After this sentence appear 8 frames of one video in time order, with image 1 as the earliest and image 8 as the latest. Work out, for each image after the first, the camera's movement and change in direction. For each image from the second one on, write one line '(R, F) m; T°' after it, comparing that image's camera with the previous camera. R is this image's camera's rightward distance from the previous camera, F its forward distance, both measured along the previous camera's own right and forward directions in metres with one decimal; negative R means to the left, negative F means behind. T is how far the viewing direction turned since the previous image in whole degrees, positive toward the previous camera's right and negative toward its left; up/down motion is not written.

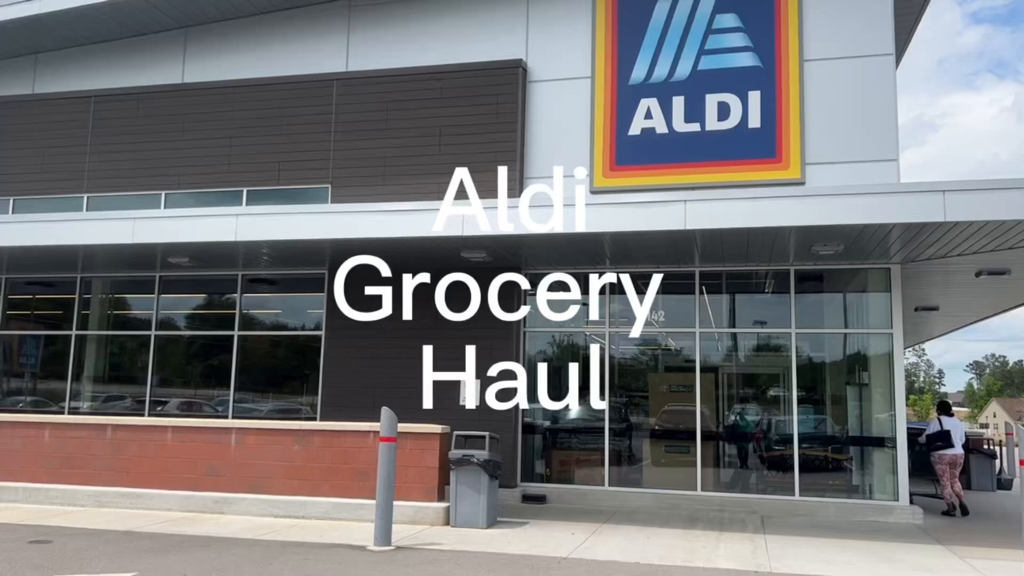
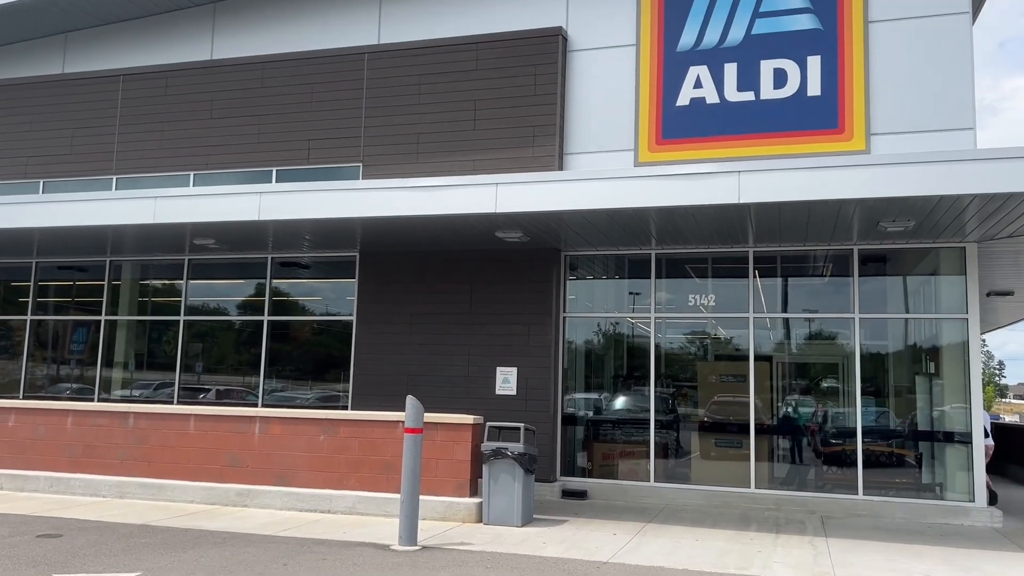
(+0.1, +0.7) m; -3°
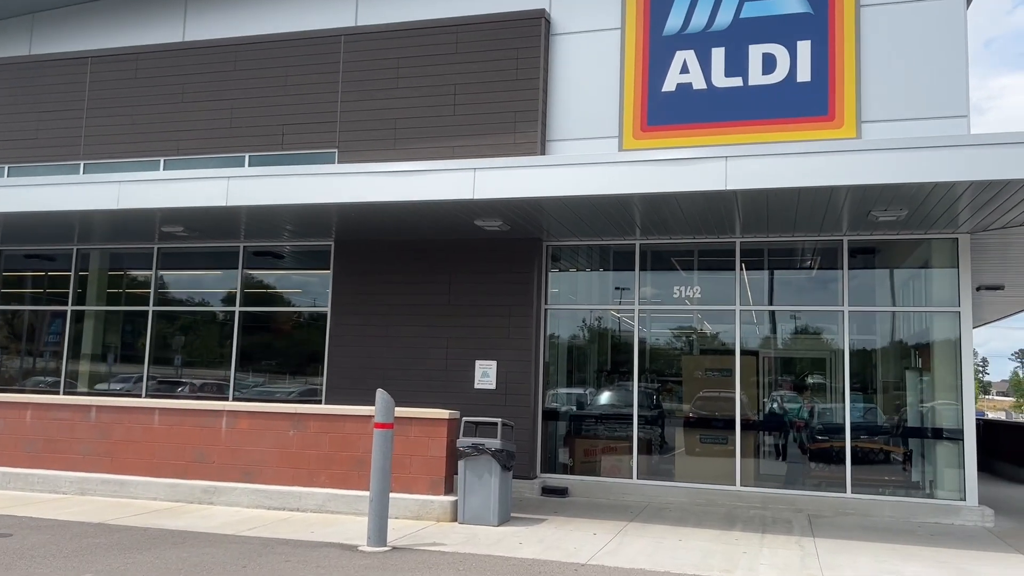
(+0.1, +0.4) m; +1°
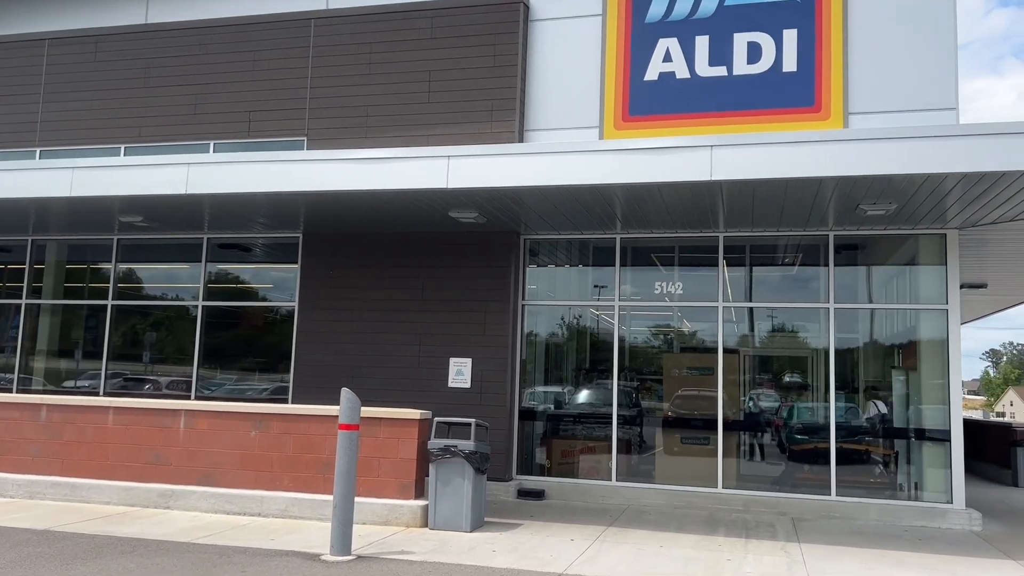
(0.0, +0.4) m; +1°
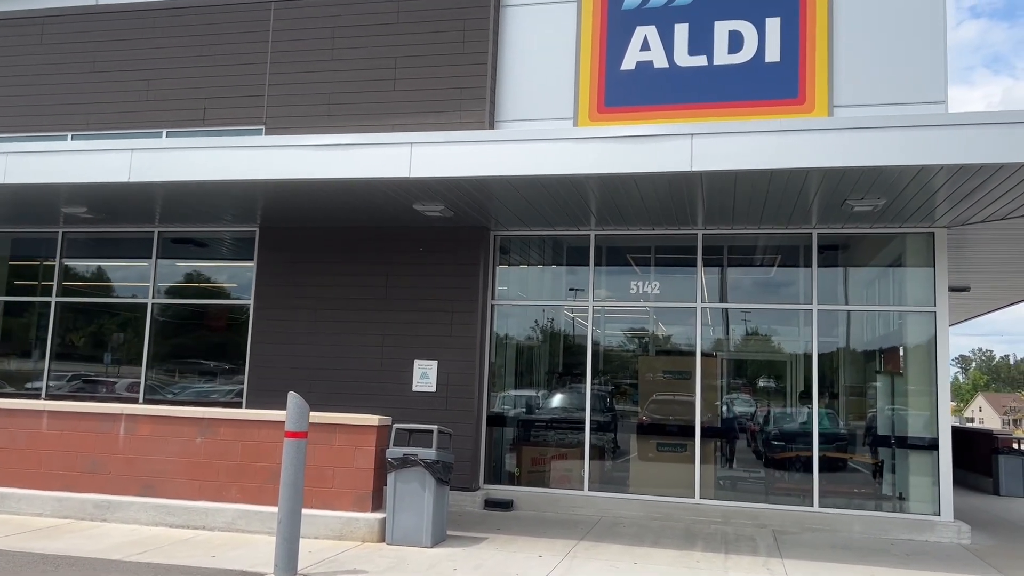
(+0.1, +0.6) m; +2°
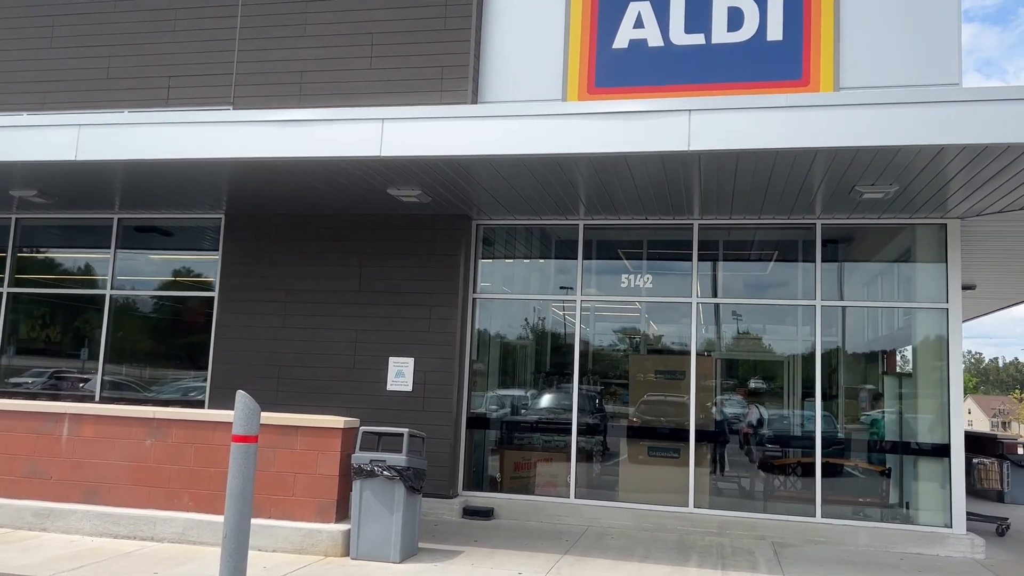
(+0.1, +0.7) m; +1°
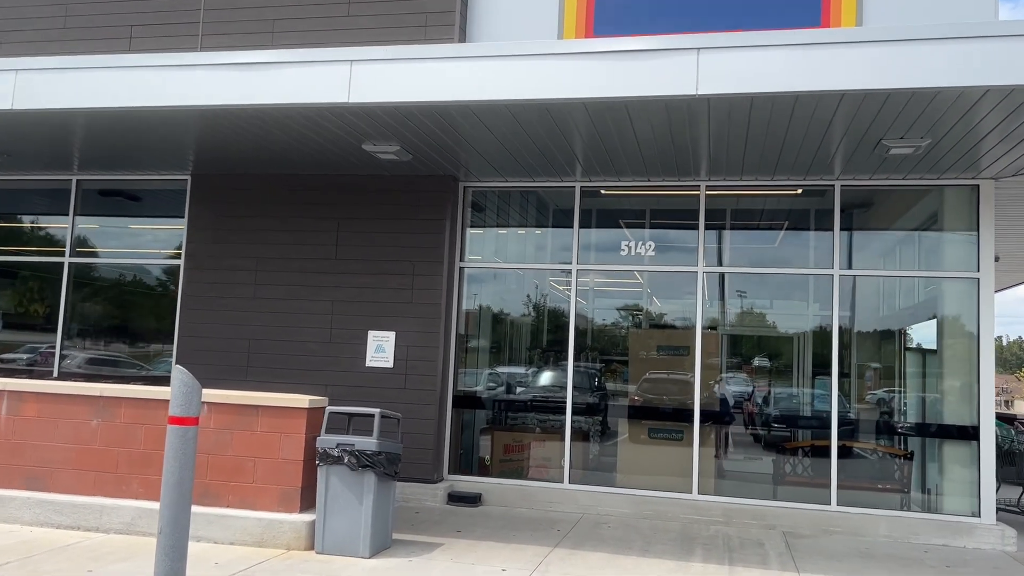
(+0.1, +0.8) m; 0°
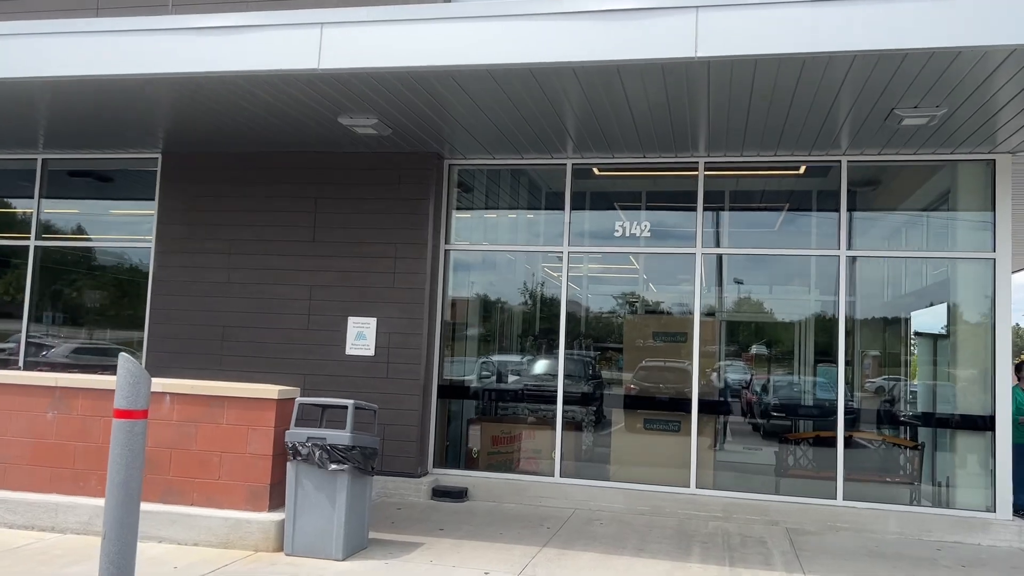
(+0.1, +0.5) m; 0°
